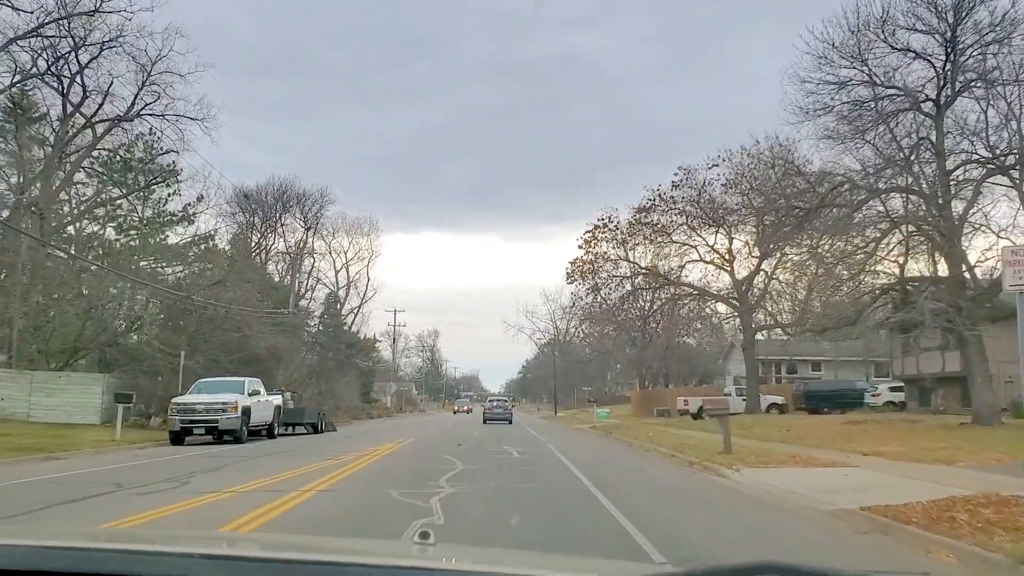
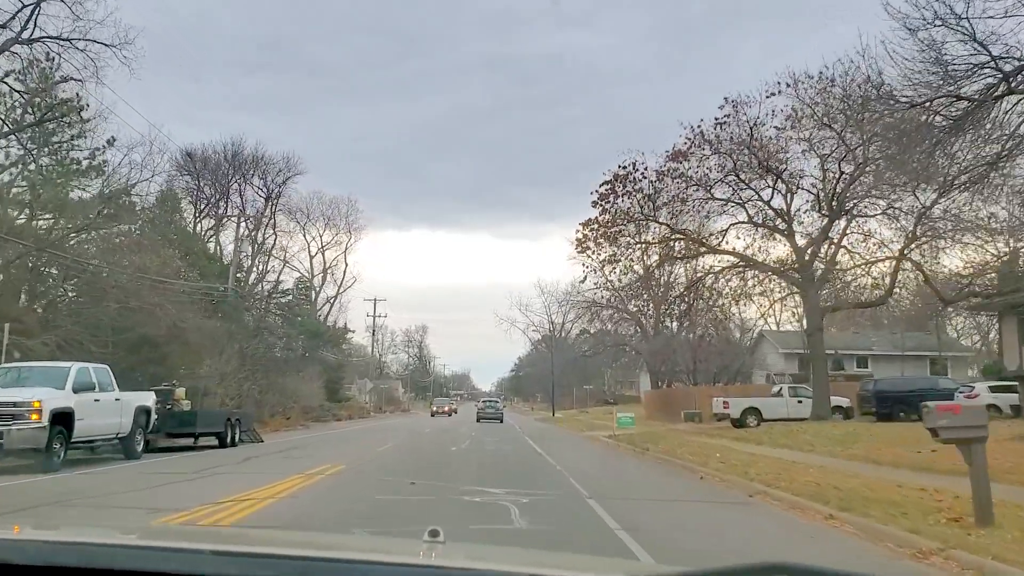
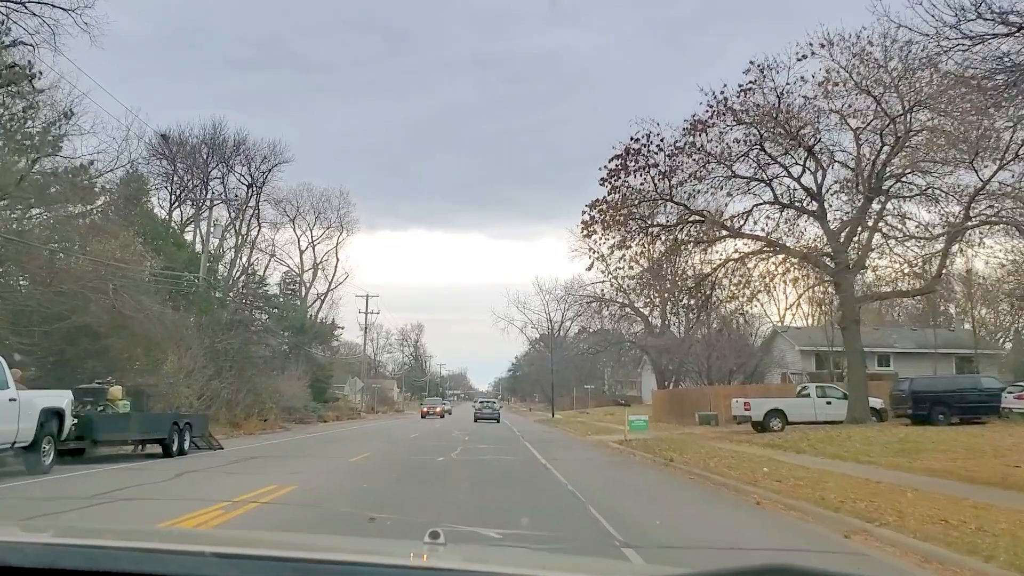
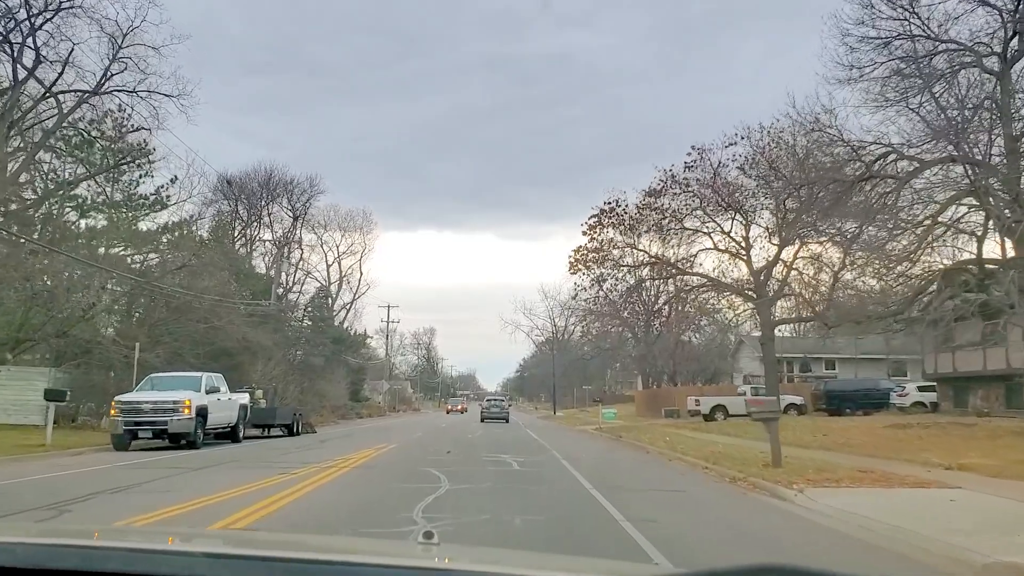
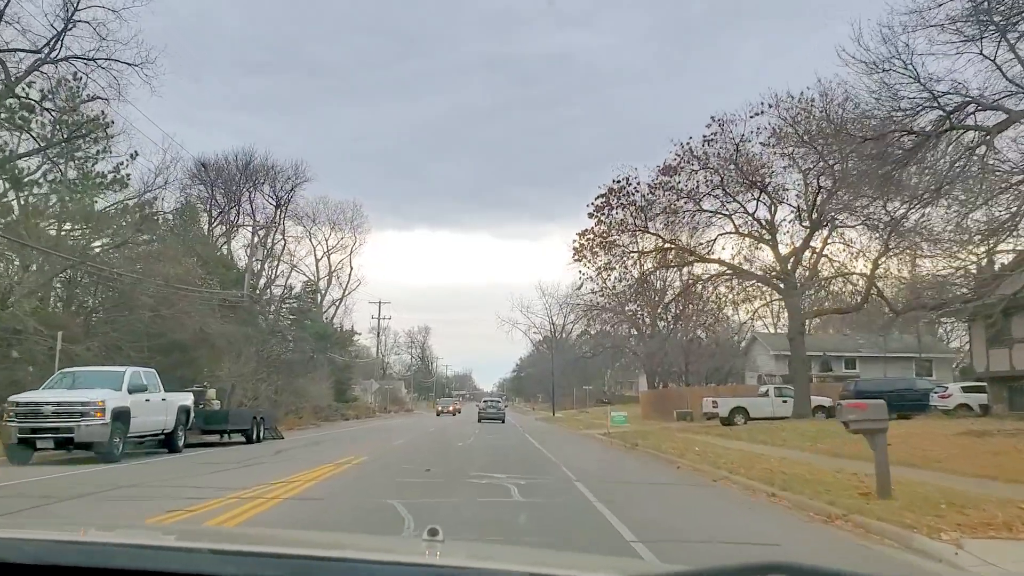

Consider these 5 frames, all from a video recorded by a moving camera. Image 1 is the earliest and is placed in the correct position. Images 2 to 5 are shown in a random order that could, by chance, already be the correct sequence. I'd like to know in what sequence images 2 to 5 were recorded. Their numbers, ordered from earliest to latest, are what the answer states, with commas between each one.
4, 5, 2, 3
